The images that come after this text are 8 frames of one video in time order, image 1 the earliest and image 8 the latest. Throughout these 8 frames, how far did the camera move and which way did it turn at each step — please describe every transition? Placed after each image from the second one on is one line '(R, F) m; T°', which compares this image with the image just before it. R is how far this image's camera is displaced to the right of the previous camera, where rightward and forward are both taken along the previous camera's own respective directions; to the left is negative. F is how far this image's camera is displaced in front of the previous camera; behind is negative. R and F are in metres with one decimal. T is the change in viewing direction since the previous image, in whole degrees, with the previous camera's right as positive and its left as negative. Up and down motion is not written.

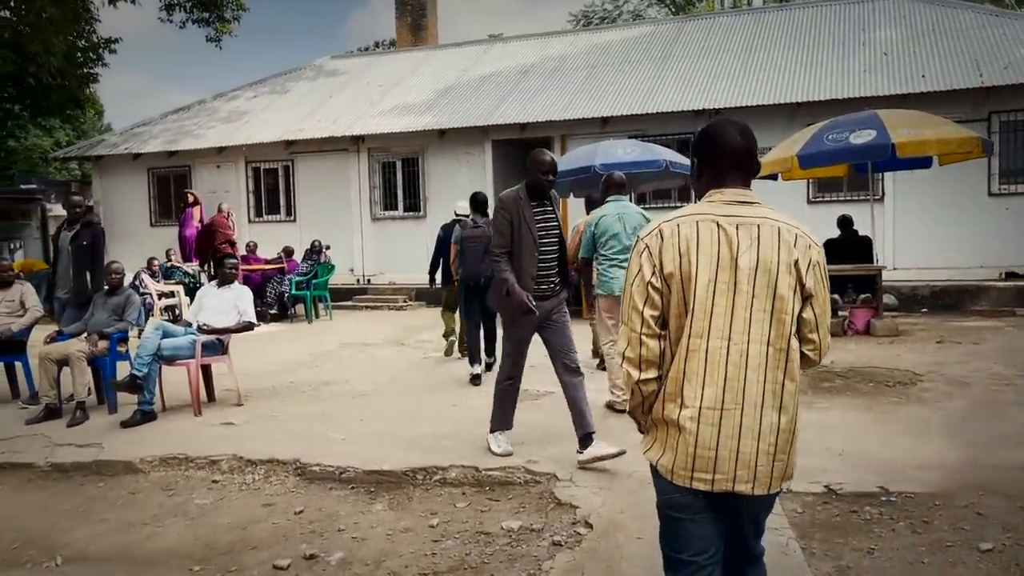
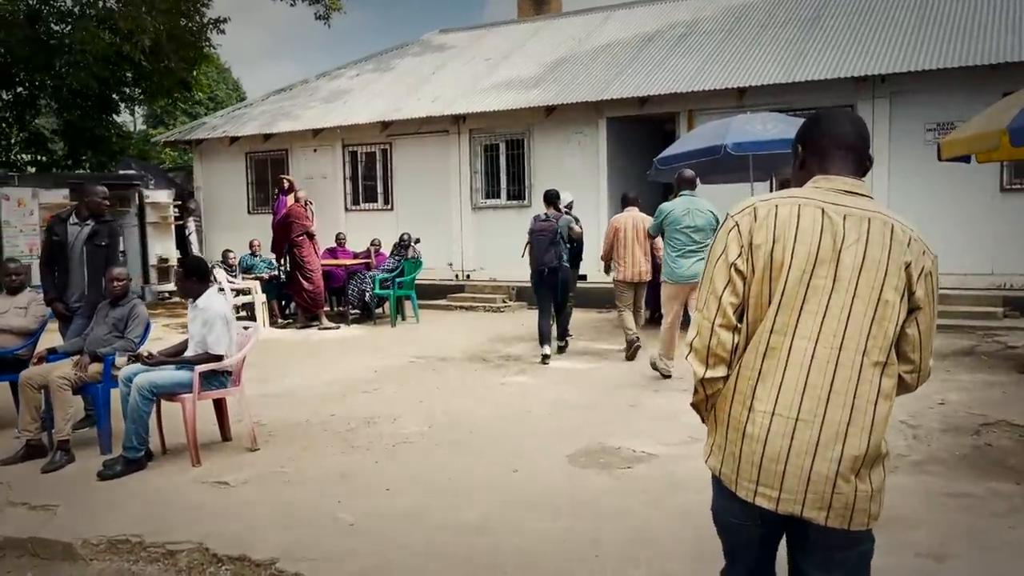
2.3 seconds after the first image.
(+0.3, +1.8) m; -9°
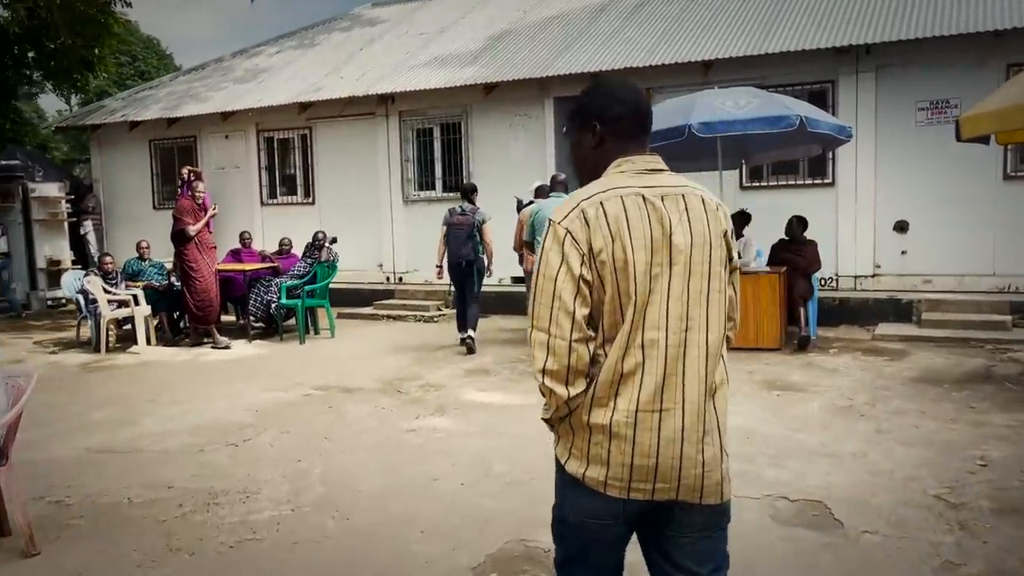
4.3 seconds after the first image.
(+0.3, +1.6) m; +3°
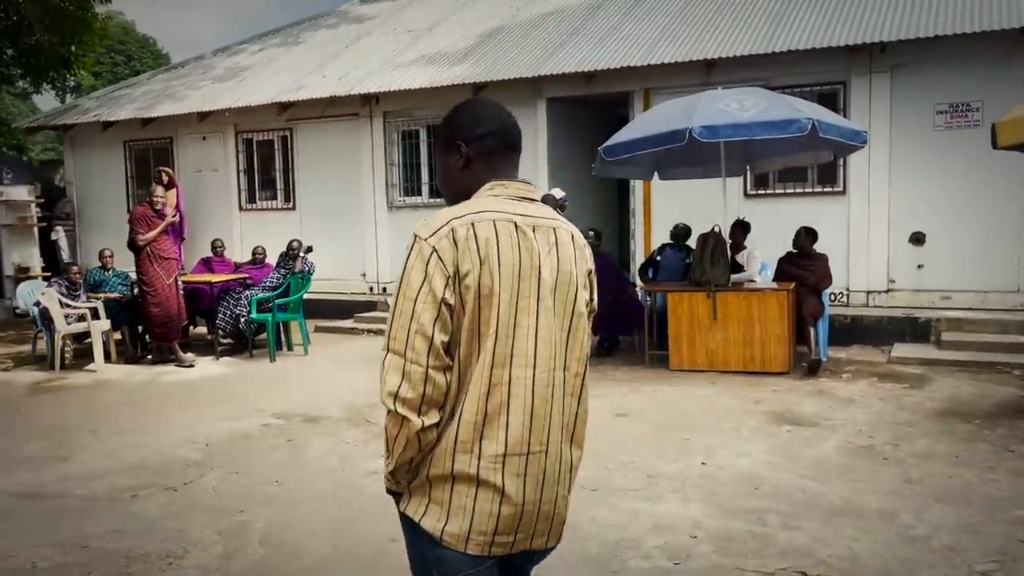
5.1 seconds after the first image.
(+0.1, +0.6) m; 0°
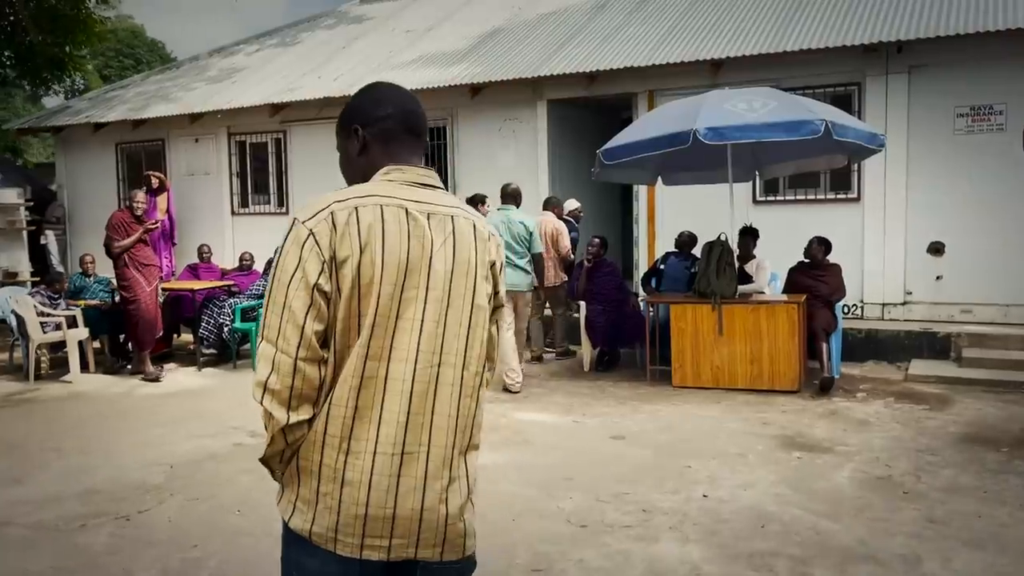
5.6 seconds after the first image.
(+0.1, +0.4) m; -1°
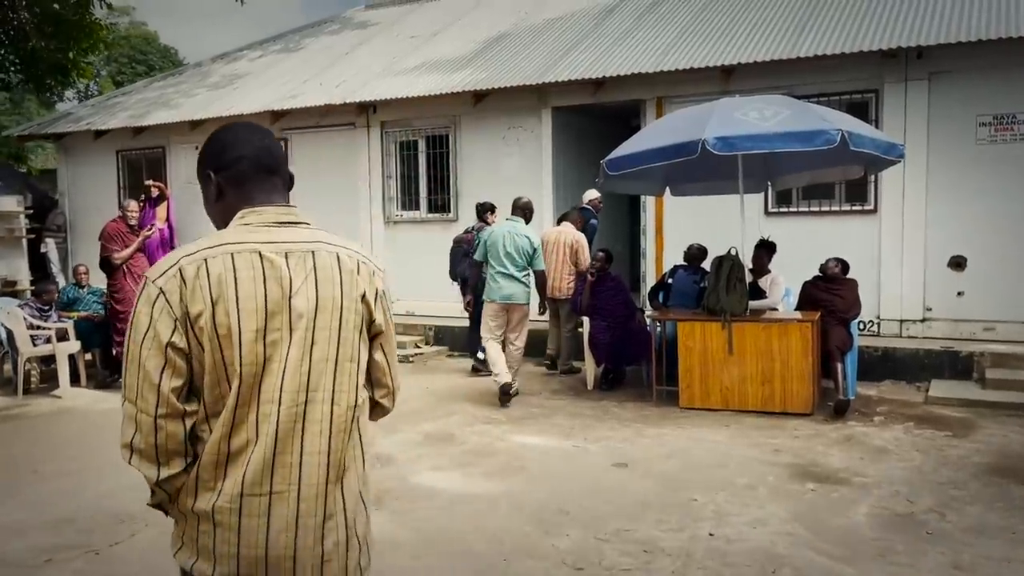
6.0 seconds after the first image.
(+0.1, +0.3) m; -1°
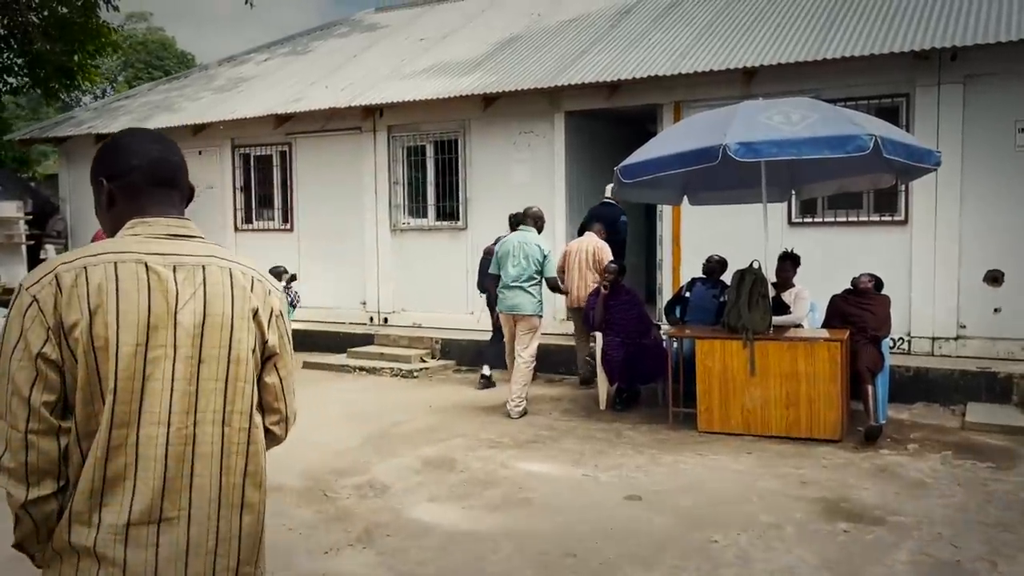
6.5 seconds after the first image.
(+0.1, +0.4) m; -1°
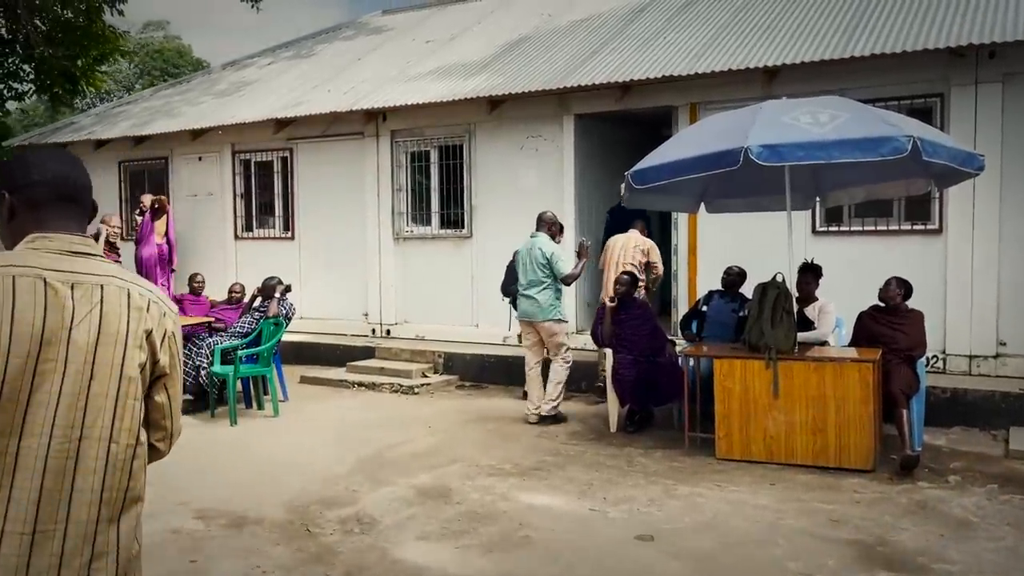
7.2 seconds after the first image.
(+0.1, +0.4) m; -1°
